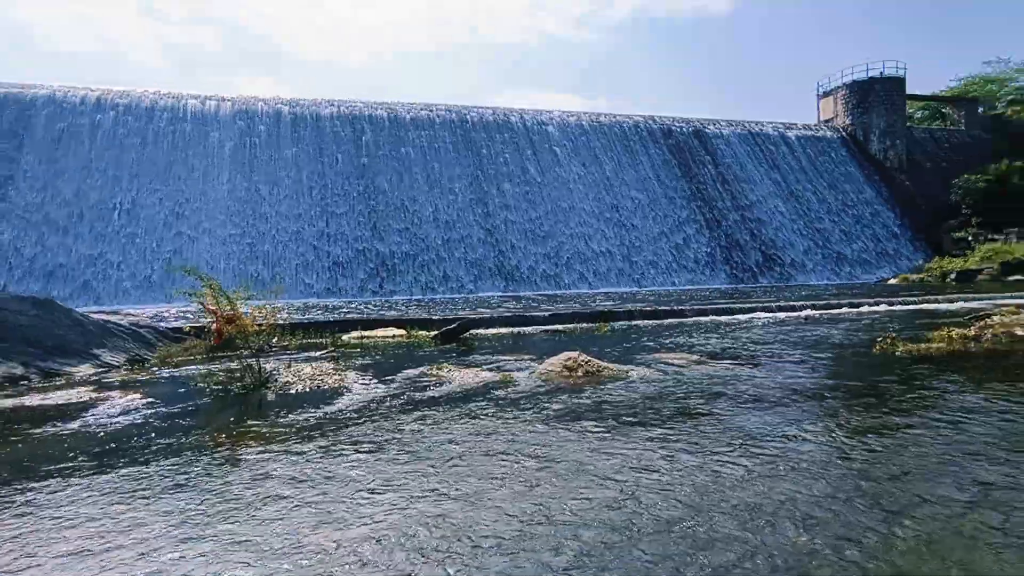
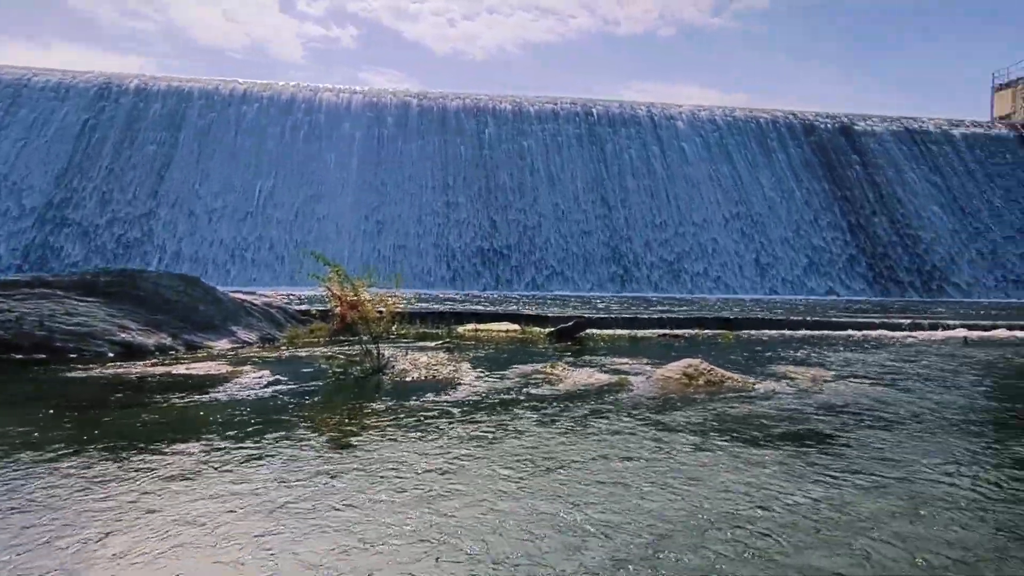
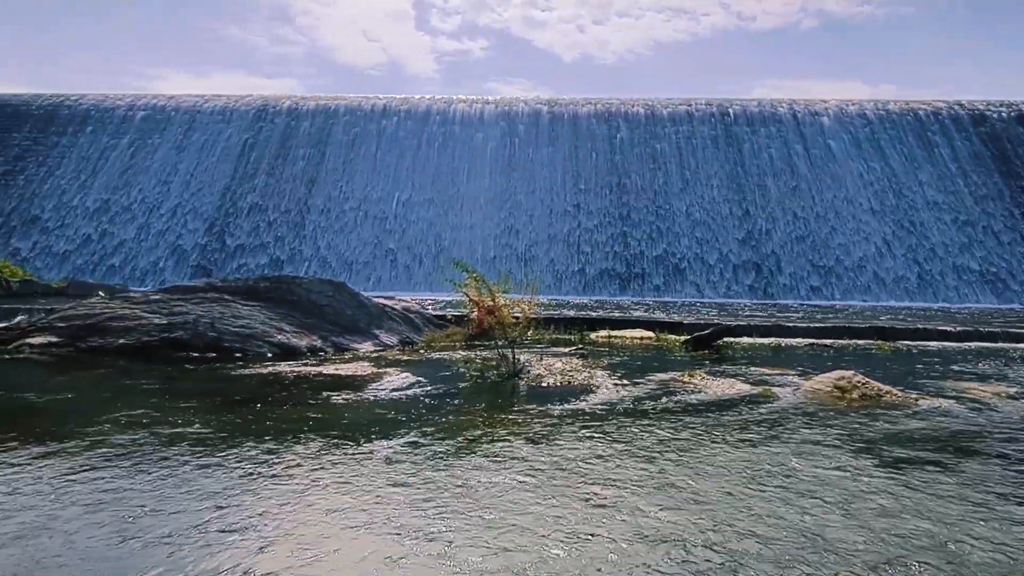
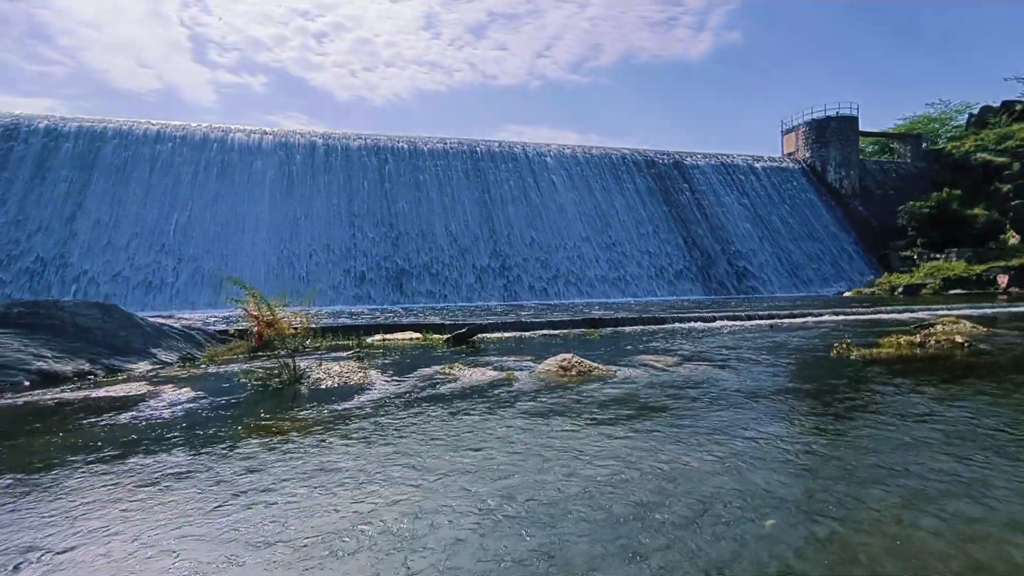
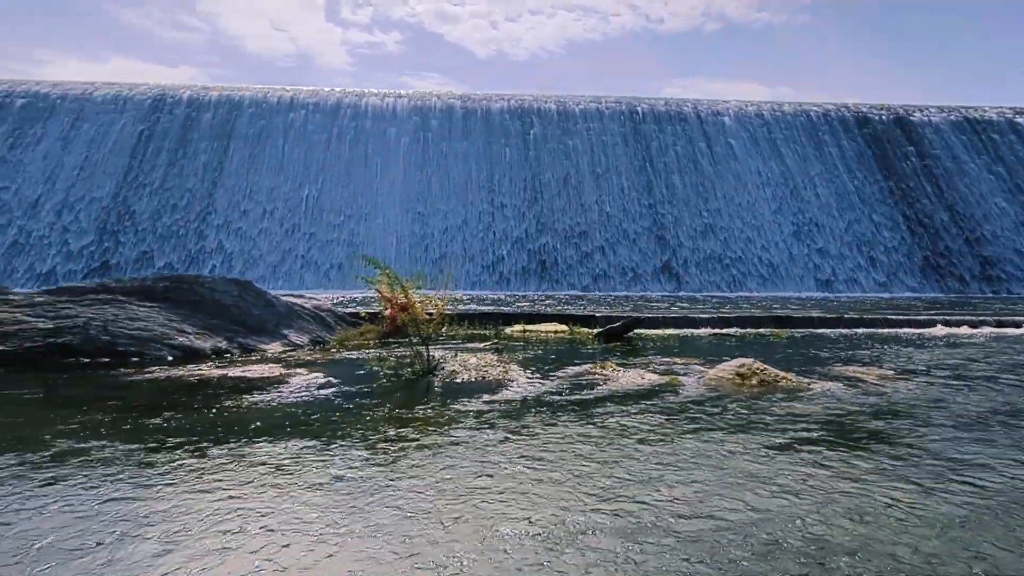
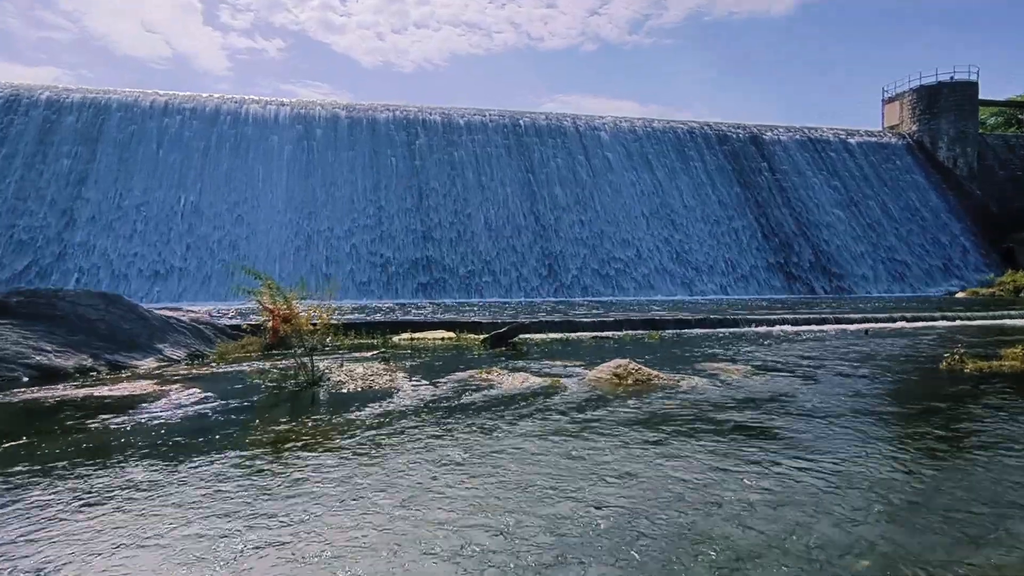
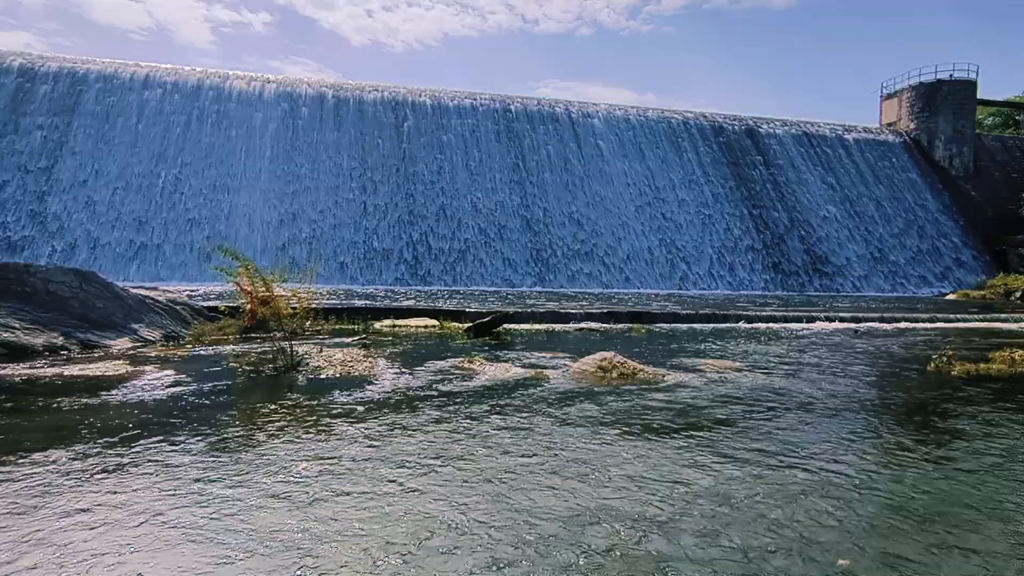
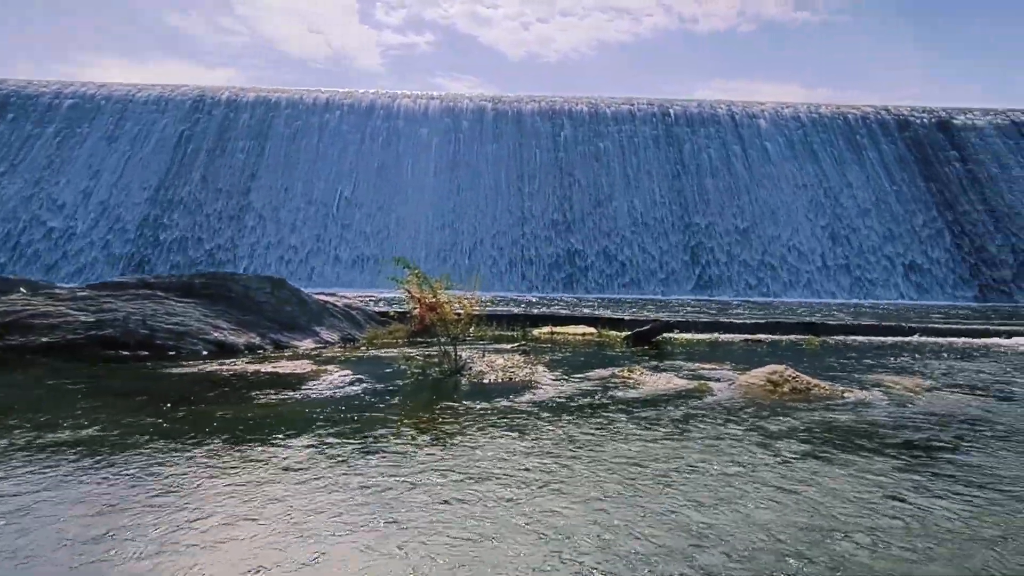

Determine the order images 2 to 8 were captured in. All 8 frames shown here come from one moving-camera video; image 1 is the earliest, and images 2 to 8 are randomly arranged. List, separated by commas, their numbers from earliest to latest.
4, 6, 5, 3, 8, 2, 7
